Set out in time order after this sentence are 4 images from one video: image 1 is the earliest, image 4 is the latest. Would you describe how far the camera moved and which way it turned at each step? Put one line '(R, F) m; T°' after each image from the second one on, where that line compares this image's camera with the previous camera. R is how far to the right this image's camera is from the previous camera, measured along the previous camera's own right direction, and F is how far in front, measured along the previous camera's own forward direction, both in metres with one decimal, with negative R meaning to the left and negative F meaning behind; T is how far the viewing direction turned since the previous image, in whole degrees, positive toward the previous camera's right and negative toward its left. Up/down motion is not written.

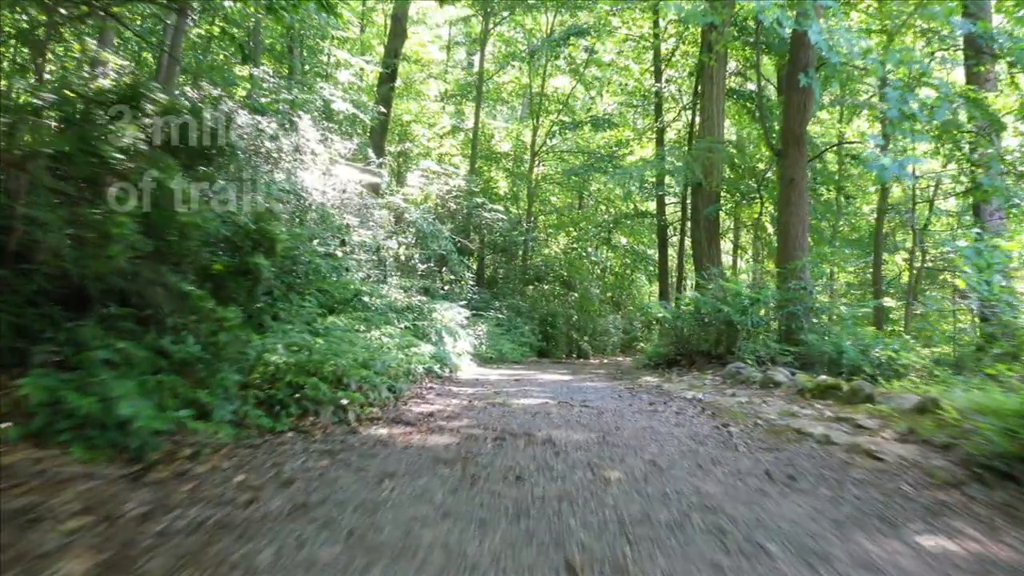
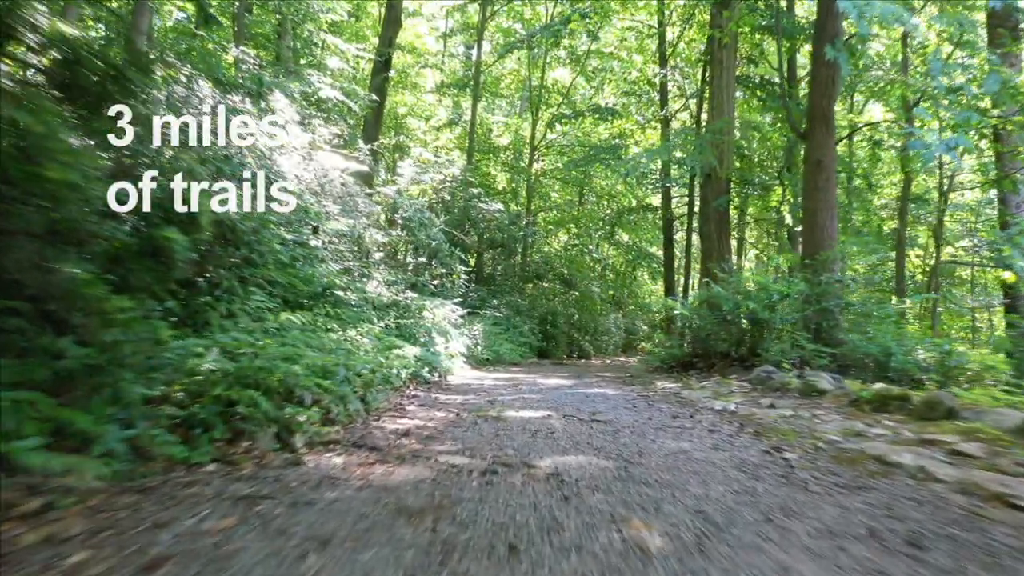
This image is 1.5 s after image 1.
(0.0, +1.2) m; 0°
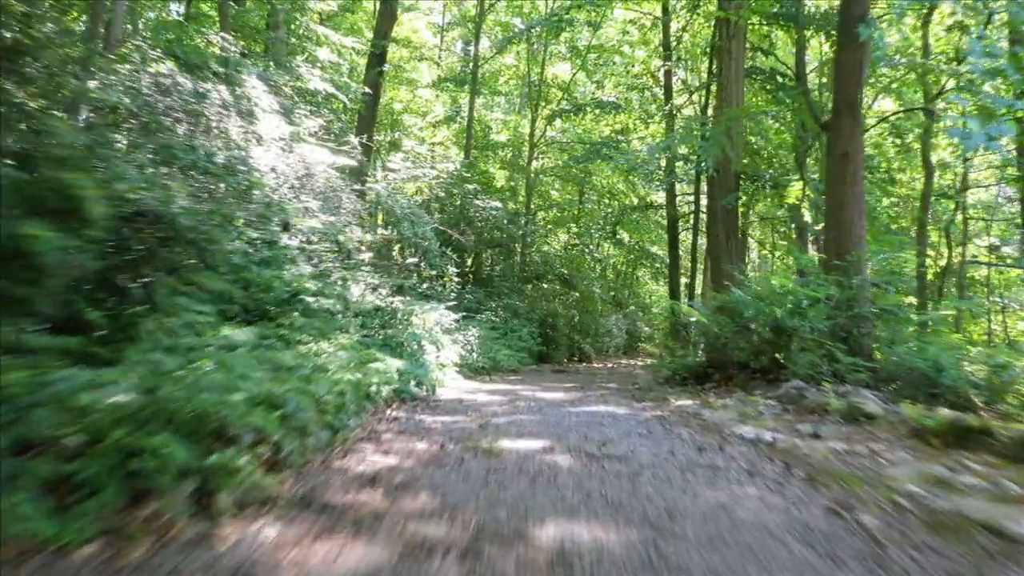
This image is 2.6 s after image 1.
(+0.1, +1.0) m; 0°
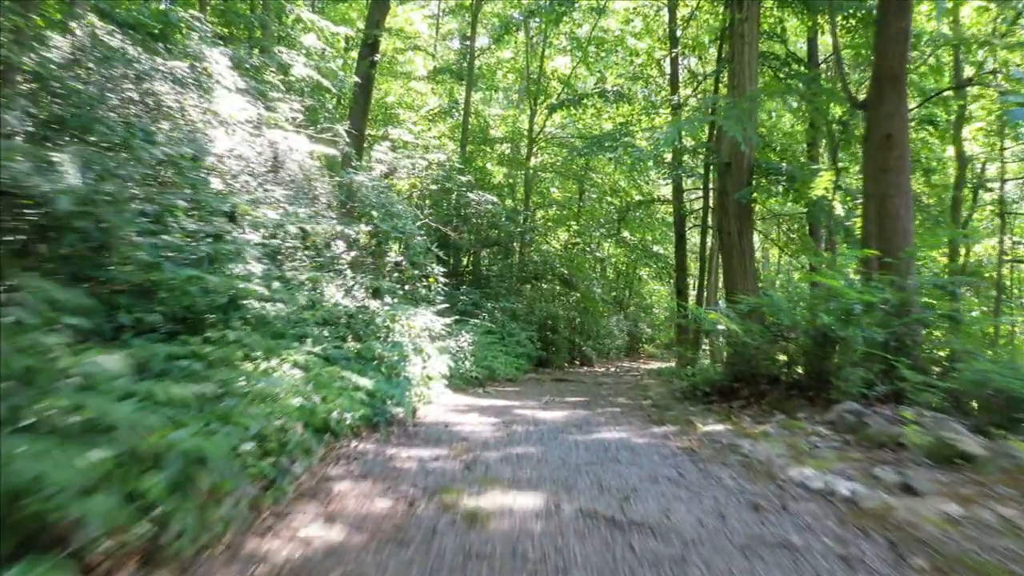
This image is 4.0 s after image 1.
(+0.1, +1.3) m; 0°
